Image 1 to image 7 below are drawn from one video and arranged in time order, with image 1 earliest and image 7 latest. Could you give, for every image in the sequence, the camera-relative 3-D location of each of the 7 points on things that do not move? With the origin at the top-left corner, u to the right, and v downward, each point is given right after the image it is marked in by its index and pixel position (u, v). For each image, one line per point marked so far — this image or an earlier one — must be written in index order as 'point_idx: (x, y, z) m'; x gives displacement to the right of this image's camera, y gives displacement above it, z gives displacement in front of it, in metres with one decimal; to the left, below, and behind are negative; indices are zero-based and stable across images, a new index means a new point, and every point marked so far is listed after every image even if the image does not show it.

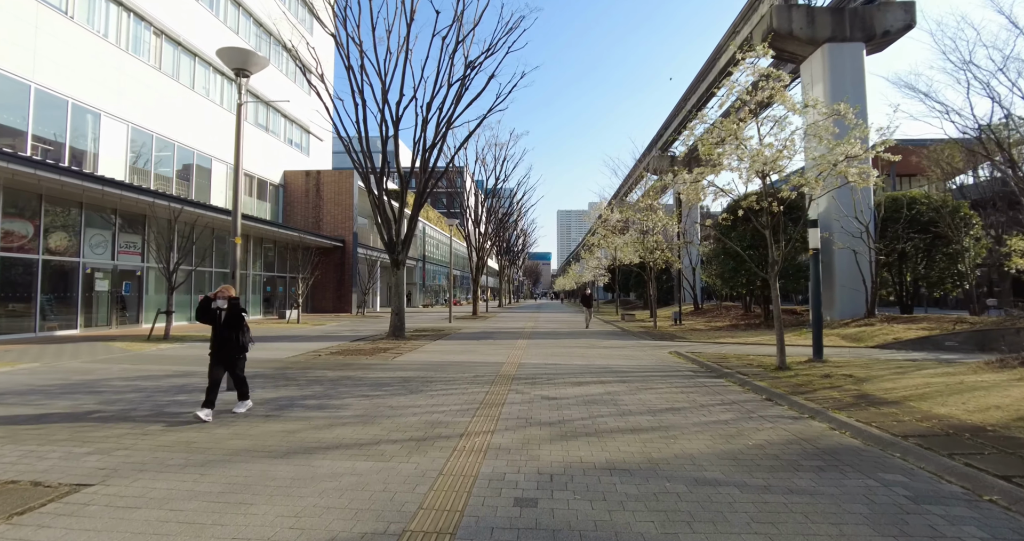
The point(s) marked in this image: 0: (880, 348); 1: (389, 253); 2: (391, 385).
0: (+9.3, -1.9, +12.5) m
1: (-3.9, +0.6, +15.5) m
2: (-1.9, -1.8, +7.7) m
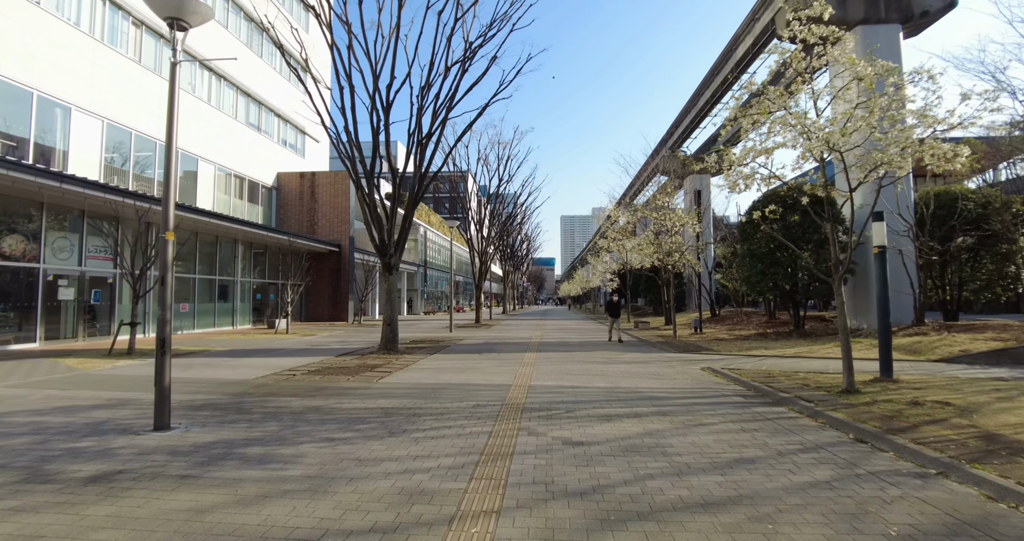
0: (+9.4, -2.0, +10.7) m
1: (-3.7, +0.4, +13.9) m
2: (-1.8, -1.8, +6.0) m
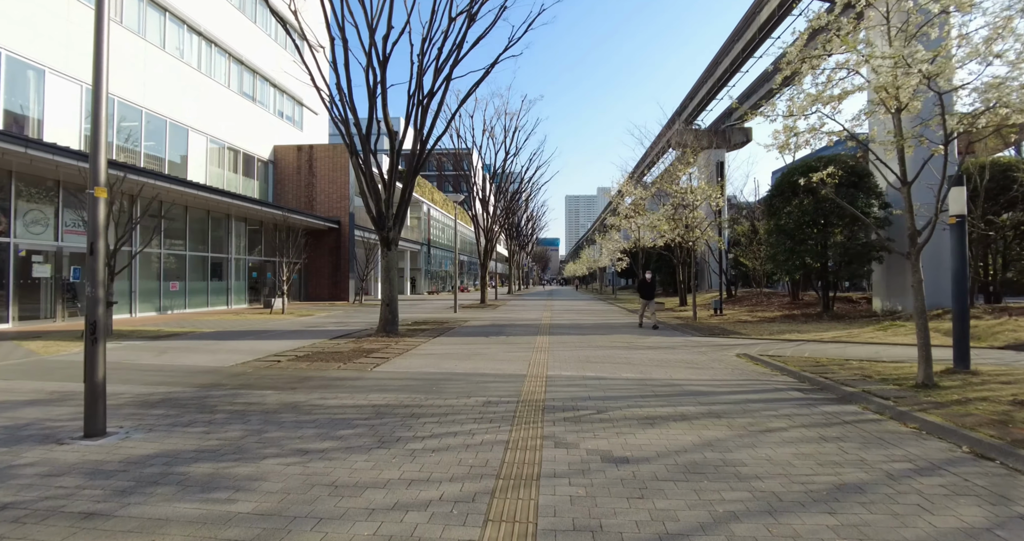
0: (+9.7, -1.5, +9.5) m
1: (-3.5, +1.0, +12.7) m
2: (-1.6, -1.5, +4.9) m
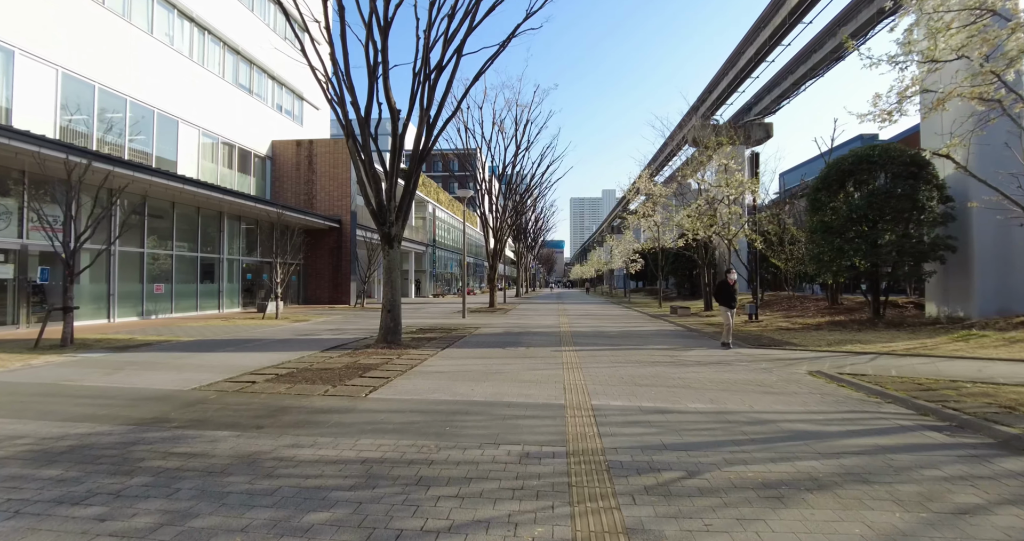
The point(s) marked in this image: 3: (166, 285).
0: (+10.1, -1.5, +7.7) m
1: (-3.0, +1.0, +11.0) m
2: (-1.2, -1.5, +3.2) m
3: (-13.8, -0.6, +19.7) m
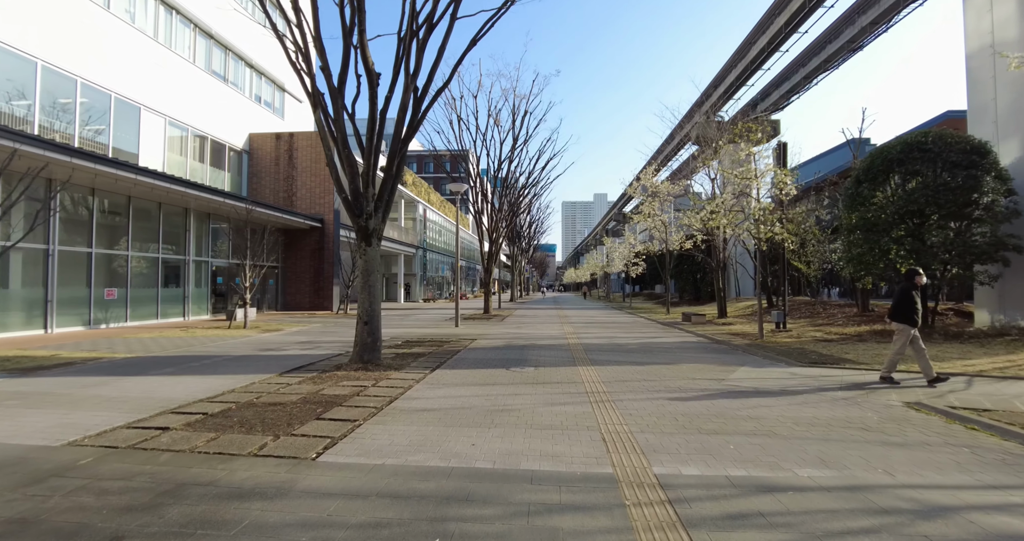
0: (+10.2, -1.5, +5.9) m
1: (-2.9, +1.0, +9.0) m
2: (-0.9, -1.5, +1.2) m
3: (-13.8, -0.7, +17.5) m
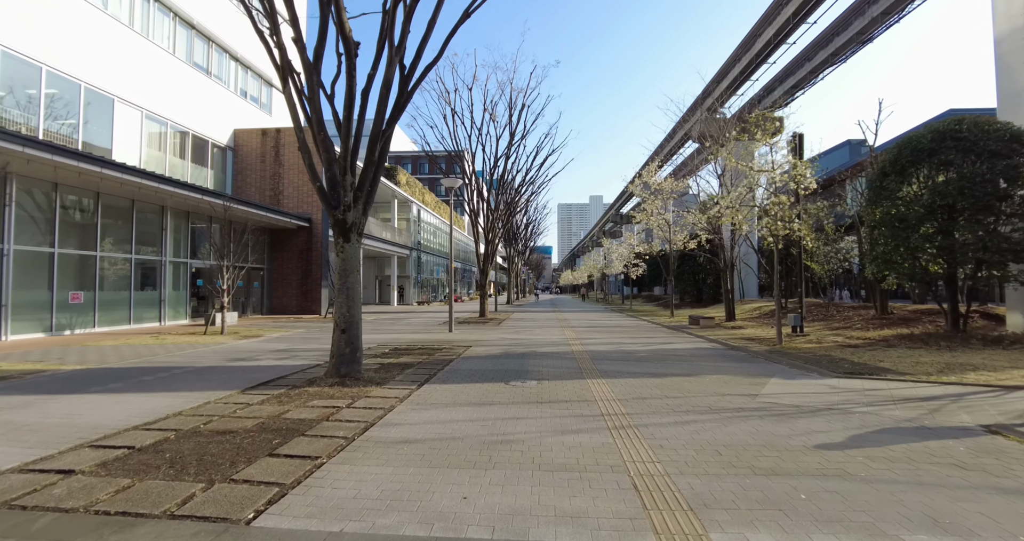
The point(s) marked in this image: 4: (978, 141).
0: (+10.3, -1.5, +4.8) m
1: (-2.9, +1.0, +7.9) m
2: (-0.9, -1.5, +0.1) m
3: (-13.9, -0.7, +16.3) m
4: (+11.1, +3.1, +11.8) m
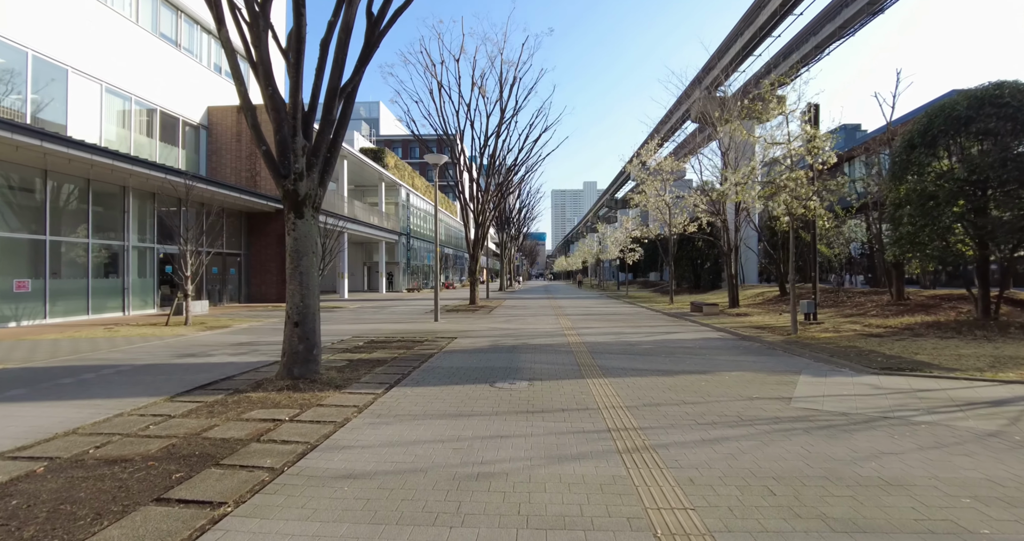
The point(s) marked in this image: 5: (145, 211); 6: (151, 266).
0: (+10.1, -1.3, +3.8) m
1: (-3.1, +1.2, +6.6) m
2: (-1.0, -1.4, -1.1) m
3: (-14.2, -0.3, +14.9) m
4: (+10.9, +3.5, +10.6) m
5: (-13.9, +2.2, +19.0) m
6: (-14.0, +0.2, +19.4) m
